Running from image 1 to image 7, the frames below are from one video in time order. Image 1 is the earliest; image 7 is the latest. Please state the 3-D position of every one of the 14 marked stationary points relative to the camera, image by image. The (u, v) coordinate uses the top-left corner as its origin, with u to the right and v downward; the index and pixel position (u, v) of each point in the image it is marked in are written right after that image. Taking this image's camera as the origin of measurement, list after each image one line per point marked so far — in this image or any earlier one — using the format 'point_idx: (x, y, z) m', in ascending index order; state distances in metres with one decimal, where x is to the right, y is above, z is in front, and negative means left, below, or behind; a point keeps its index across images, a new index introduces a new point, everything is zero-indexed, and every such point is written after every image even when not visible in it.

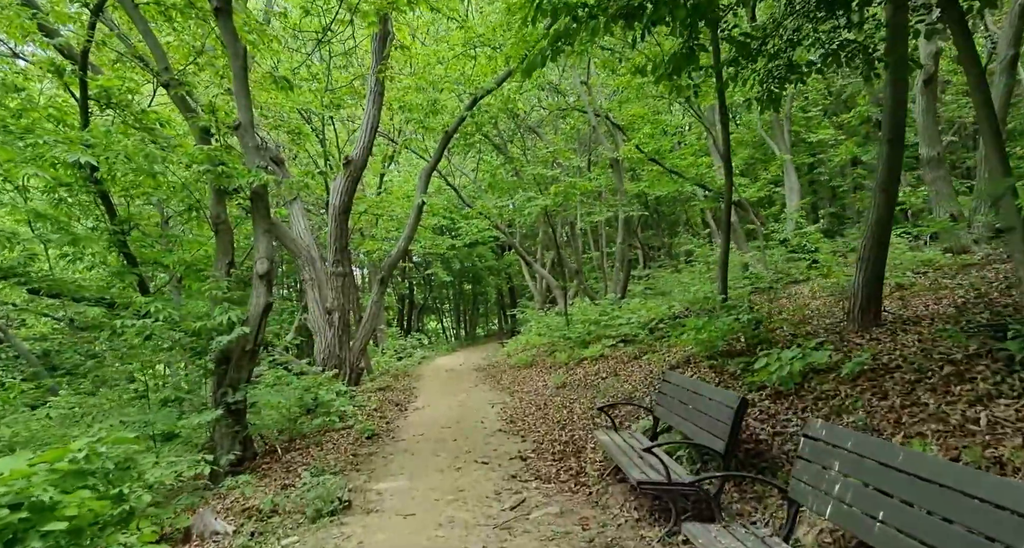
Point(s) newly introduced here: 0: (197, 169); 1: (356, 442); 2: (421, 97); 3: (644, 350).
0: (-3.8, +1.3, +7.5) m
1: (-2.1, -2.2, +8.3) m
2: (-2.1, +4.1, +14.7) m
3: (+2.3, -1.4, +11.1) m
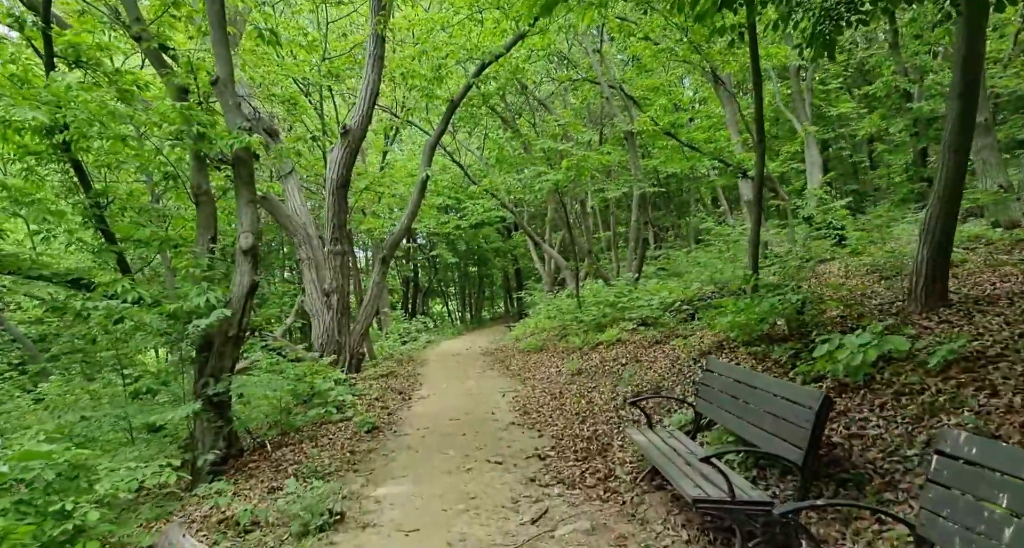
0: (-3.6, +1.5, +6.7) m
1: (-1.9, -1.9, +7.5) m
2: (-1.9, +4.6, +13.8) m
3: (+2.5, -1.0, +10.2) m
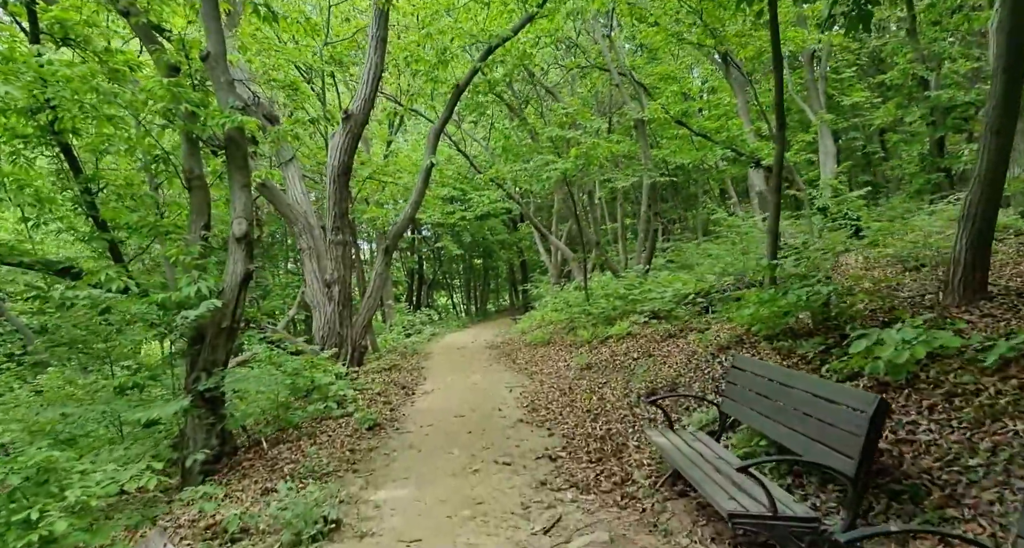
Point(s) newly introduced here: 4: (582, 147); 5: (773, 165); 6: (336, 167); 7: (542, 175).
0: (-3.5, +1.6, +6.3) m
1: (-1.8, -1.8, +7.2) m
2: (-1.8, +4.8, +13.4) m
3: (+2.6, -0.9, +9.8) m
4: (+1.6, +3.0, +14.8) m
5: (+3.7, +1.6, +8.8) m
6: (-3.0, +1.9, +10.9) m
7: (+0.8, +2.6, +16.5) m
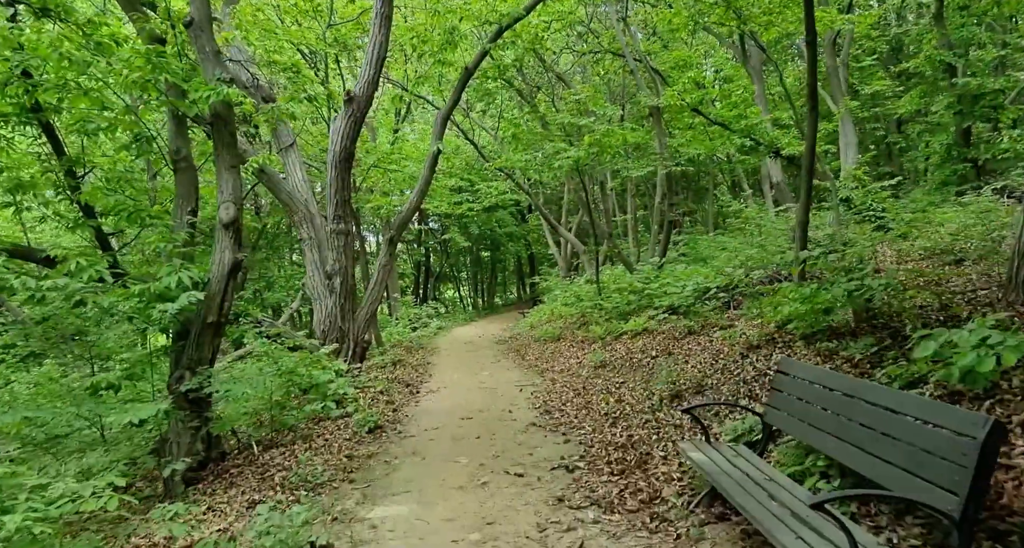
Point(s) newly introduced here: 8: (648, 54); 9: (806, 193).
0: (-3.4, +1.7, +5.7) m
1: (-1.7, -1.7, +6.6) m
2: (-1.5, +4.9, +12.8) m
3: (+2.8, -0.8, +9.3) m
4: (+1.9, +3.2, +14.2) m
5: (+3.8, +1.6, +8.2) m
6: (-2.9, +2.0, +10.3) m
7: (+1.0, +2.8, +15.9) m
8: (+3.5, +5.7, +16.2) m
9: (+4.1, +1.1, +8.7) m
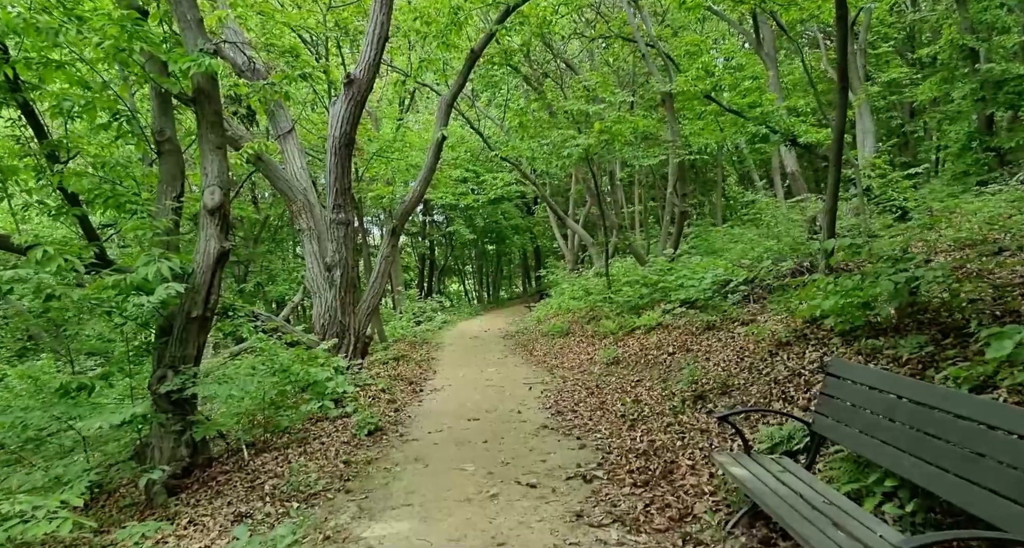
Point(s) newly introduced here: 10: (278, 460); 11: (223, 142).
0: (-3.3, +1.8, +5.3) m
1: (-1.6, -1.6, +6.2) m
2: (-1.4, +5.1, +12.2) m
3: (+2.9, -0.6, +8.8) m
4: (+2.0, +3.3, +13.7) m
5: (+3.9, +1.7, +7.7) m
6: (-2.7, +2.1, +9.8) m
7: (+1.2, +3.0, +15.3) m
8: (+3.7, +5.8, +15.6) m
9: (+4.2, +1.2, +8.2) m
10: (-2.1, -1.7, +5.7) m
11: (-2.5, +1.1, +5.5) m
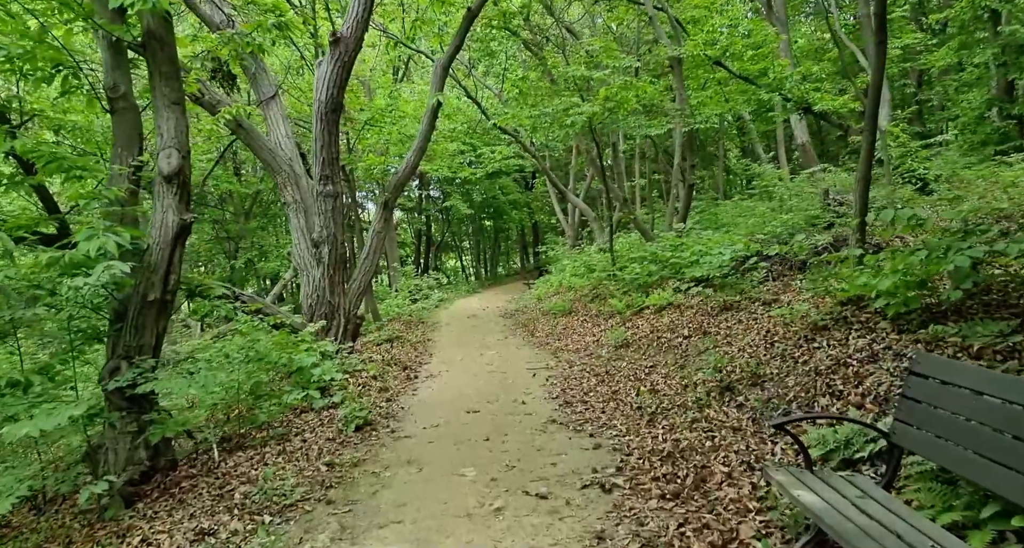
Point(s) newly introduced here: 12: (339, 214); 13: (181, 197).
0: (-3.3, +2.0, +4.5) m
1: (-1.5, -1.4, +5.5) m
2: (-1.4, +5.5, +11.3) m
3: (+2.9, -0.3, +8.1) m
4: (+2.0, +3.8, +12.9) m
5: (+4.0, +2.0, +6.9) m
6: (-2.7, +2.5, +9.0) m
7: (+1.2, +3.5, +14.5) m
8: (+3.7, +6.4, +14.7) m
9: (+4.2, +1.5, +7.5) m
10: (-2.1, -1.5, +5.0) m
11: (-2.5, +1.3, +4.7) m
12: (-2.7, +0.9, +9.7) m
13: (-2.4, +0.5, +4.6) m
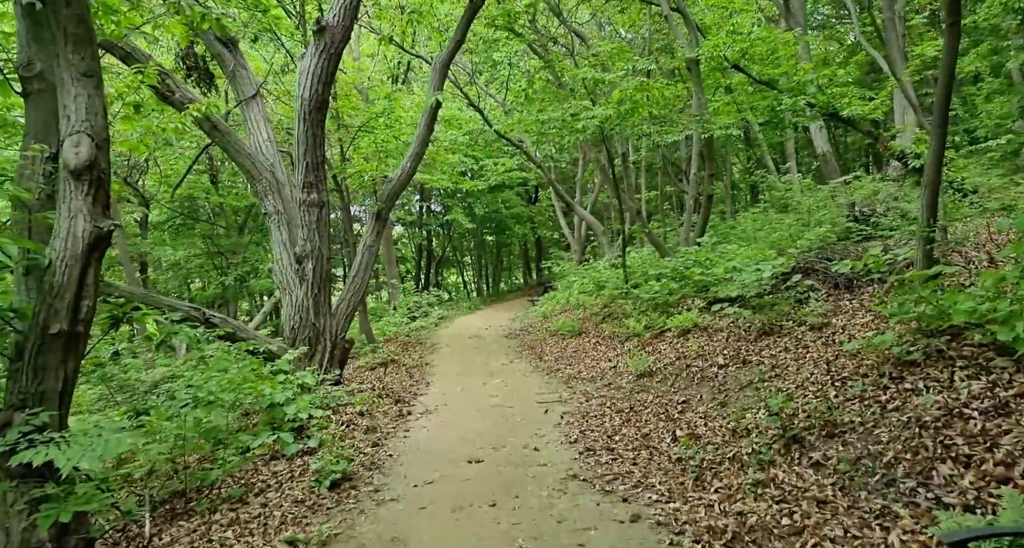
0: (-3.2, +1.9, +3.5) m
1: (-1.4, -1.6, +4.5) m
2: (-1.3, +5.2, +10.4) m
3: (+3.0, -0.6, +7.0) m
4: (+2.1, +3.5, +11.9) m
5: (+4.1, +1.8, +5.9) m
6: (-2.6, +2.2, +8.1) m
7: (+1.3, +3.1, +13.5) m
8: (+3.8, +6.0, +13.8) m
9: (+4.3, +1.3, +6.4) m
10: (-2.0, -1.6, +3.9) m
11: (-2.4, +1.2, +3.7) m
12: (-2.6, +0.7, +8.7) m
13: (-2.3, +0.4, +3.5) m
